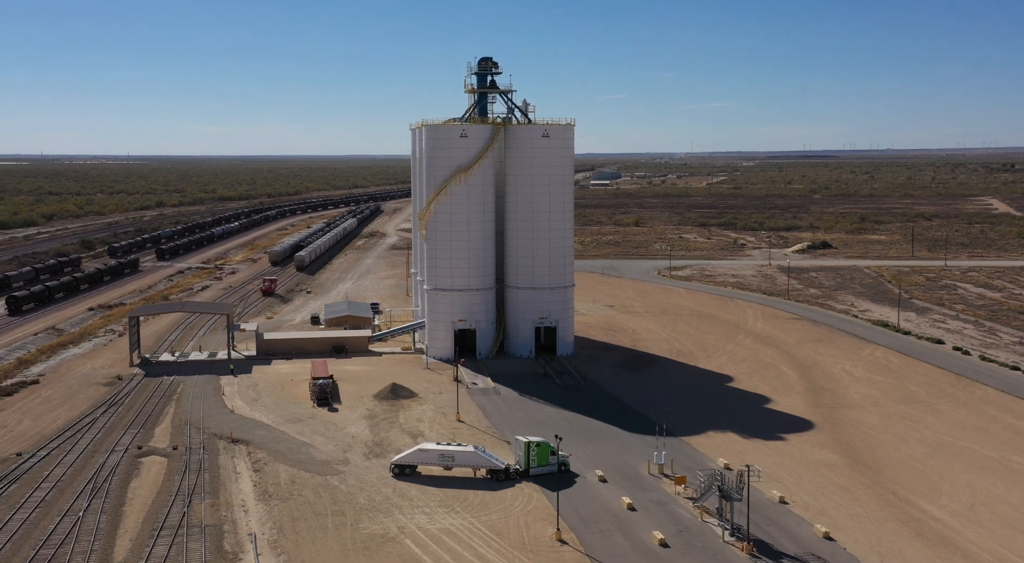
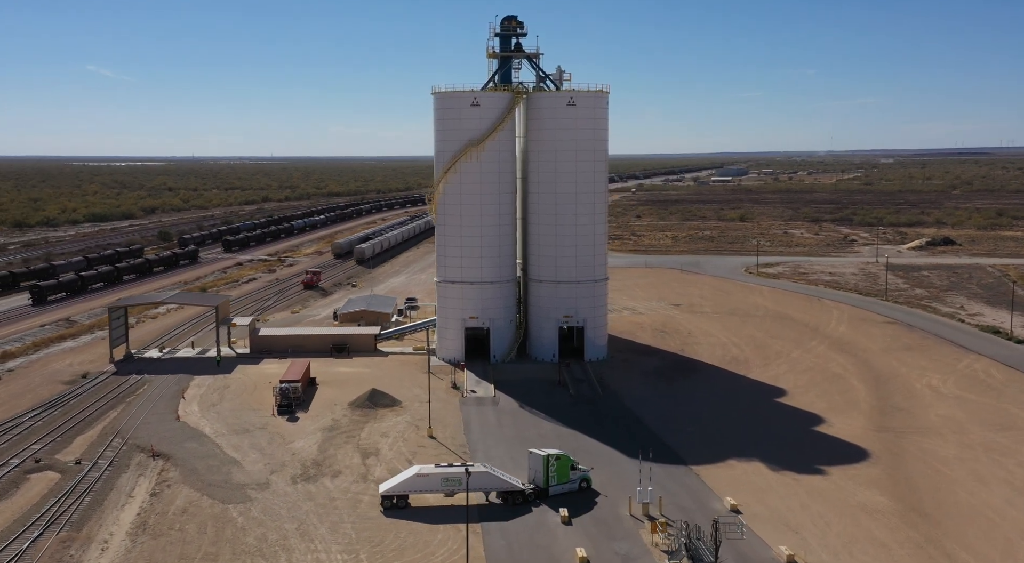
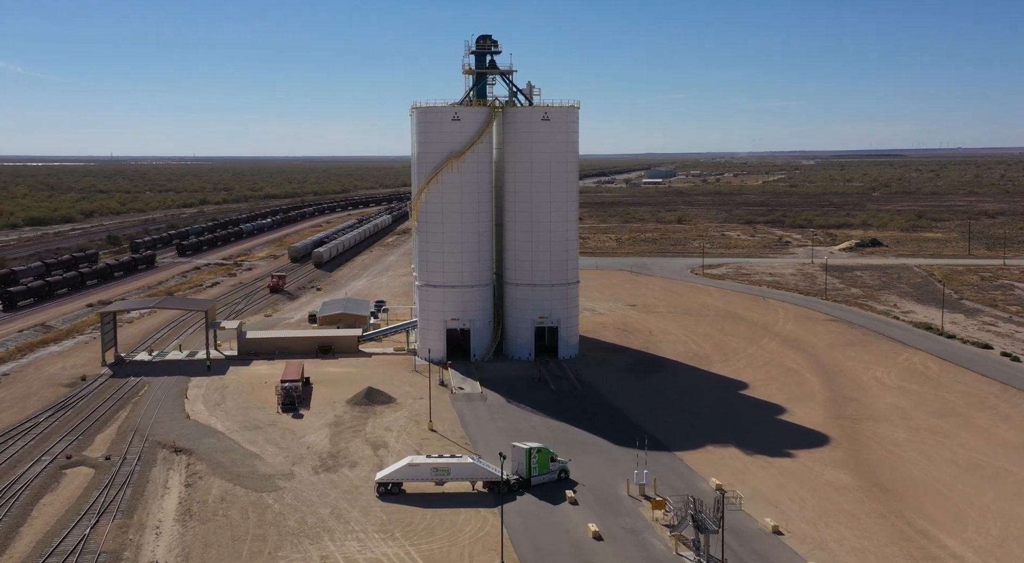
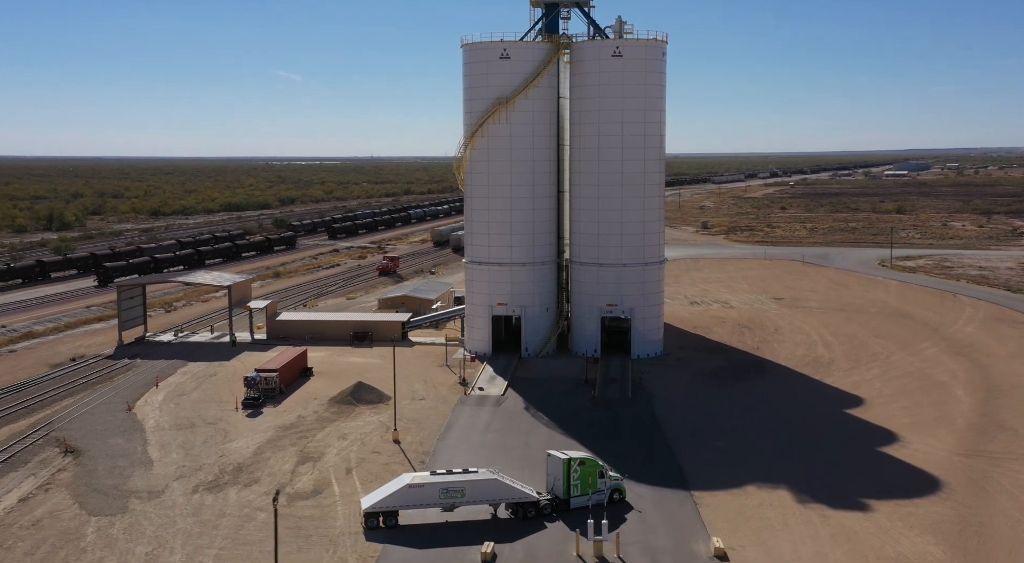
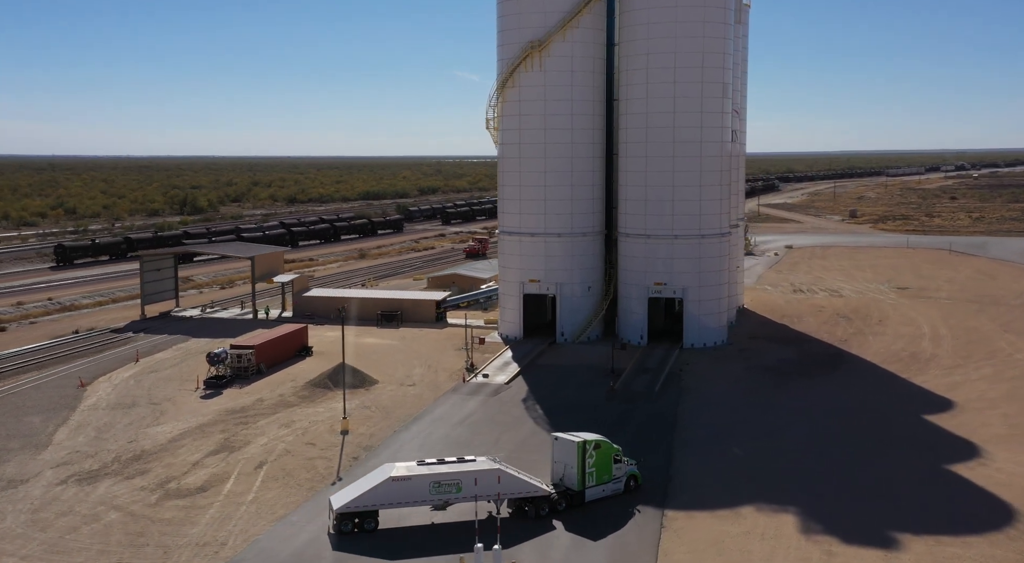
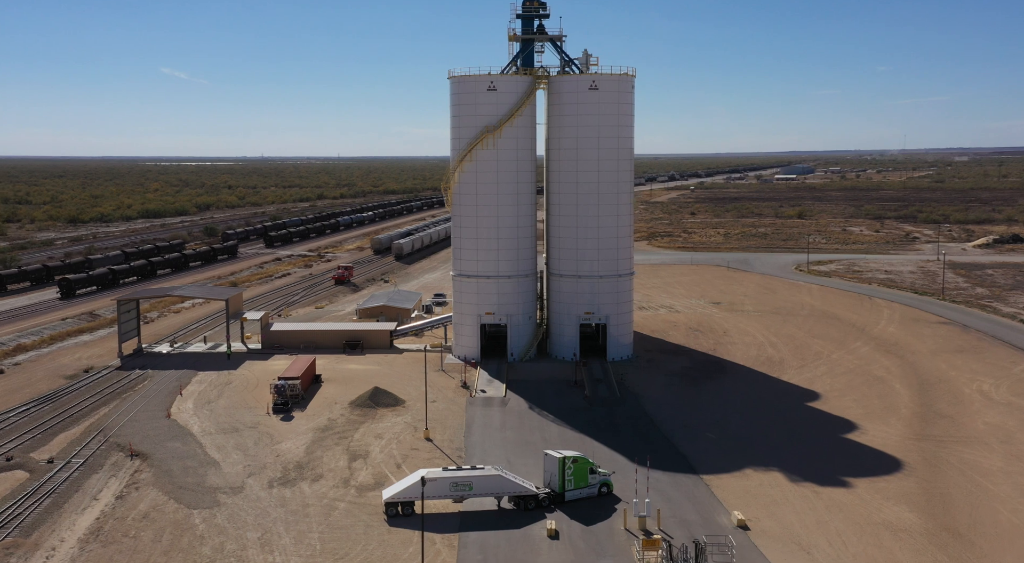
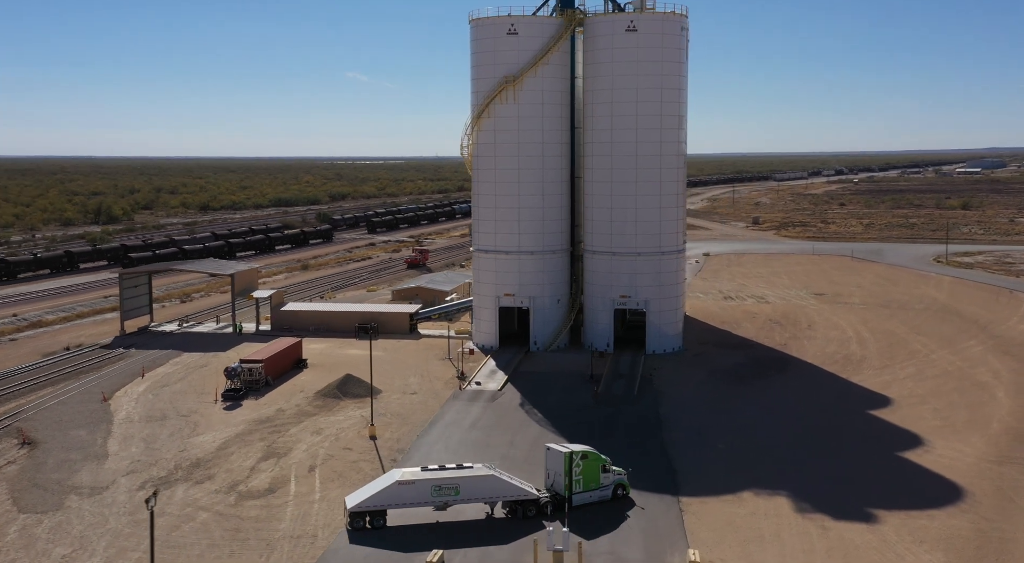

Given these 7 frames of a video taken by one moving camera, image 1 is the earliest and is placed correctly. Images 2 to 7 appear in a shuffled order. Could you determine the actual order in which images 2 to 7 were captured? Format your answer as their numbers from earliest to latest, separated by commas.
3, 2, 6, 4, 7, 5
